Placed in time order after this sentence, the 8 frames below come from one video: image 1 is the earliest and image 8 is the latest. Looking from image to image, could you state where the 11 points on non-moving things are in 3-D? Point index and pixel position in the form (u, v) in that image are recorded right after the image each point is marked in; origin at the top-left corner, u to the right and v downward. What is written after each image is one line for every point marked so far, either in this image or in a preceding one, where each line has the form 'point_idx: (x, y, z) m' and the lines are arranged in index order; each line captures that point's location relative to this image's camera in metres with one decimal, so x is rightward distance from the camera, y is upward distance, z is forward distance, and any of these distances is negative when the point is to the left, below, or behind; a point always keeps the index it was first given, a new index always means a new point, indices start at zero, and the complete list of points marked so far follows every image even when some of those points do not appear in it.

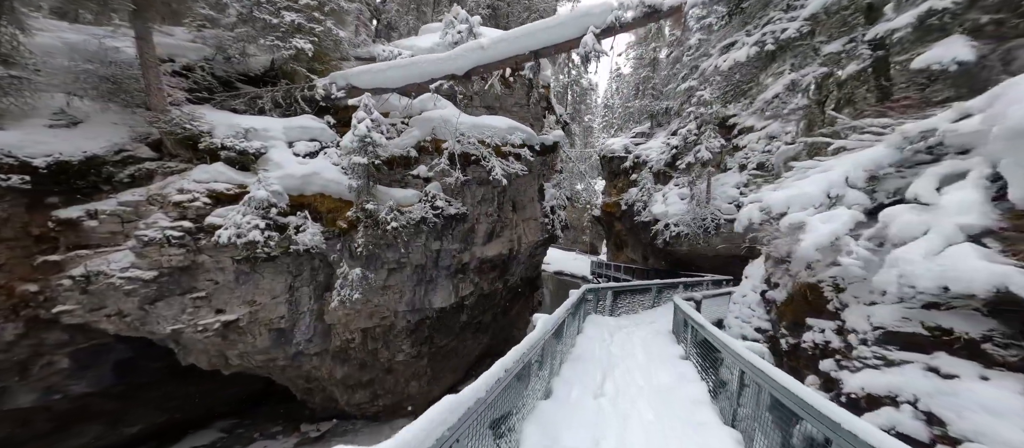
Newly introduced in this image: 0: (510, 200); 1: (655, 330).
0: (0.0, +0.9, +13.7) m
1: (+3.2, -2.4, +7.5) m
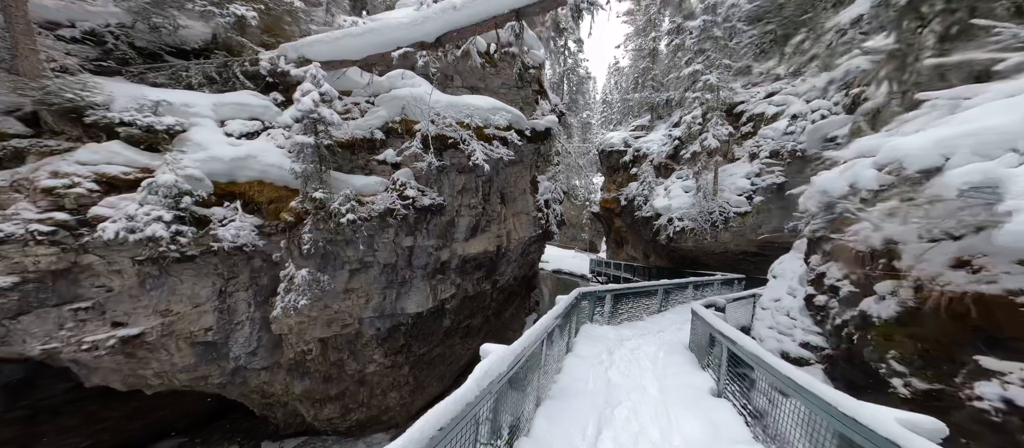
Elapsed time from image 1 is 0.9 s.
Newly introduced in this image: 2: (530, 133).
0: (-0.5, +1.2, +12.4) m
1: (+2.8, -2.2, +6.1) m
2: (+0.7, +3.6, +13.4) m
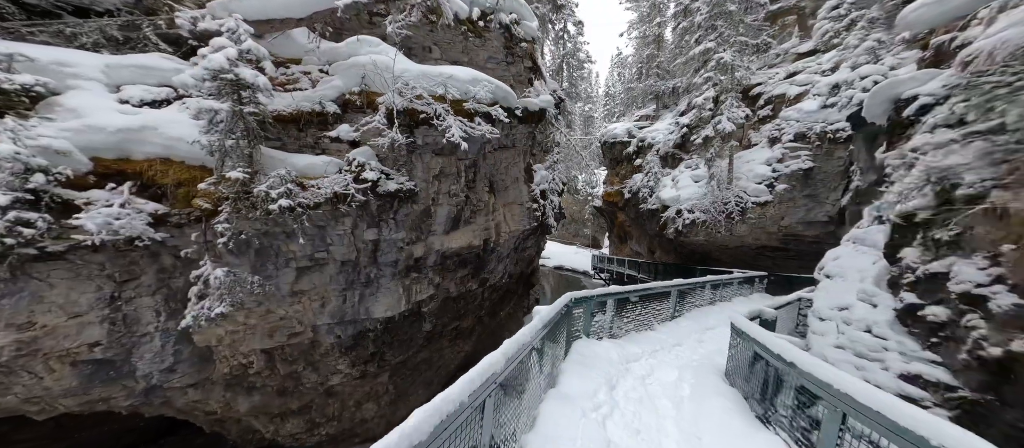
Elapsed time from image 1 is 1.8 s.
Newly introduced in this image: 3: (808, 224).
0: (-0.8, +1.4, +10.9) m
1: (+2.3, -2.0, +4.7) m
2: (+0.3, +3.9, +11.9) m
3: (+12.9, 0.0, +14.4) m
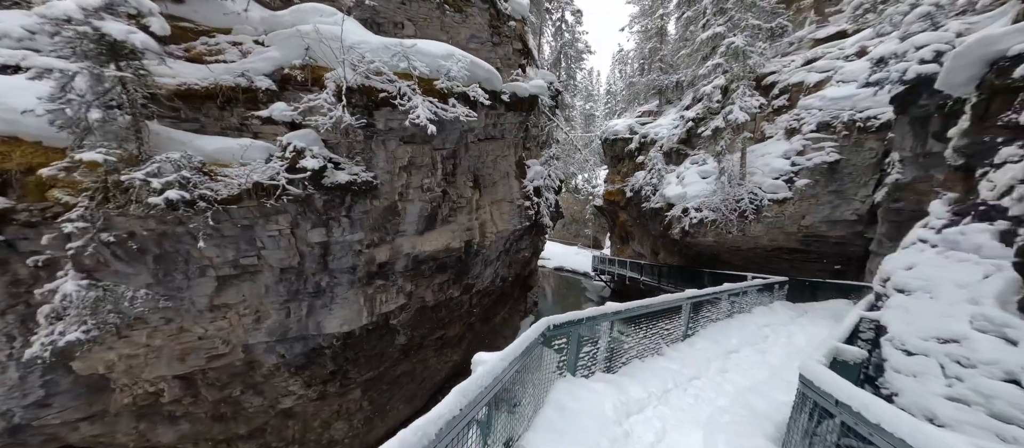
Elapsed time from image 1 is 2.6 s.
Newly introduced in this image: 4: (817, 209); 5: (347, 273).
0: (-1.3, +1.5, +9.6) m
1: (+1.9, -2.0, +3.4) m
2: (-0.1, +3.9, +10.6) m
3: (+12.5, +0.1, +13.0) m
4: (+11.9, +0.6, +13.1) m
5: (-3.3, -1.0, +6.6) m
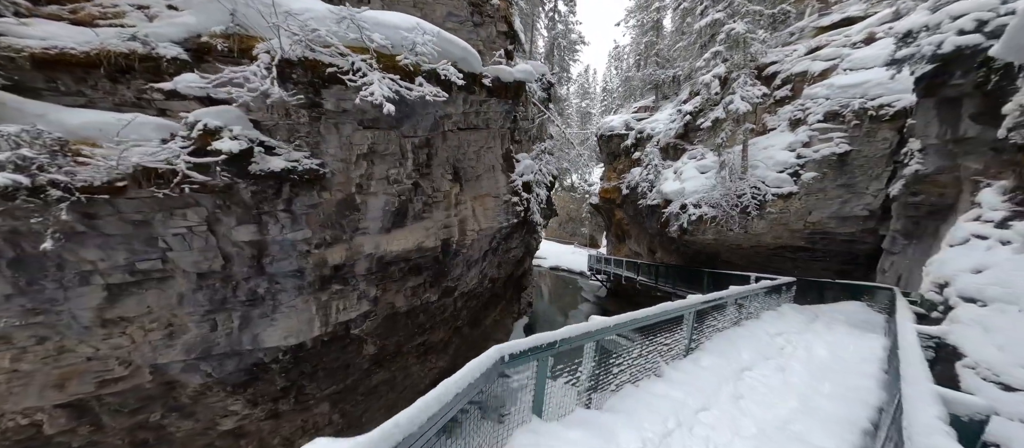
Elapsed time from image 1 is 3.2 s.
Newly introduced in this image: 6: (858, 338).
0: (-1.7, +1.5, +8.7) m
1: (+1.5, -1.9, +2.5) m
2: (-0.6, +4.0, +9.7) m
3: (+12.0, +0.2, +12.2) m
4: (+11.4, +0.7, +12.2) m
5: (-3.8, -0.9, +5.7) m
6: (+6.9, -2.3, +6.7) m
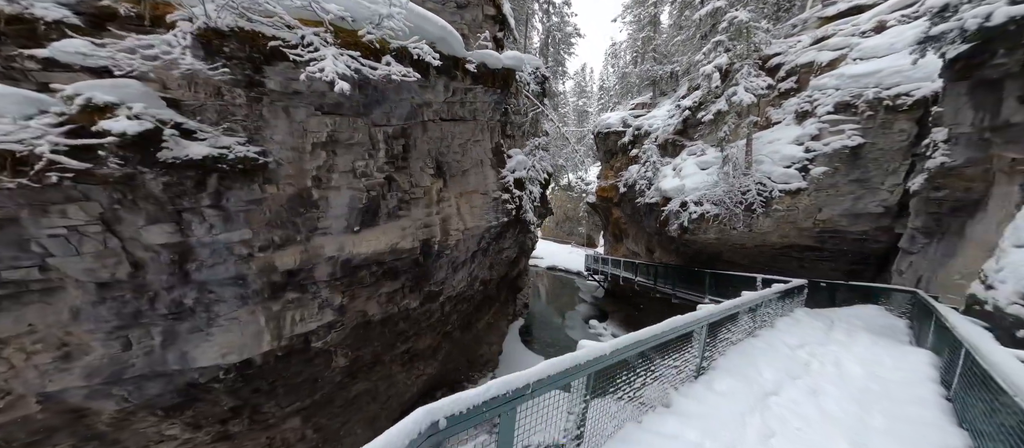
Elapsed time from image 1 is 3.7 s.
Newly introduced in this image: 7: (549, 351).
0: (-2.1, +1.6, +7.8) m
1: (+1.2, -1.9, +1.6) m
2: (-0.9, +4.0, +8.8) m
3: (+11.7, +0.3, +11.5) m
4: (+11.1, +0.8, +11.5) m
5: (-4.1, -0.9, +4.8) m
6: (+6.6, -2.2, +5.9) m
7: (+2.3, -7.4, +19.7) m
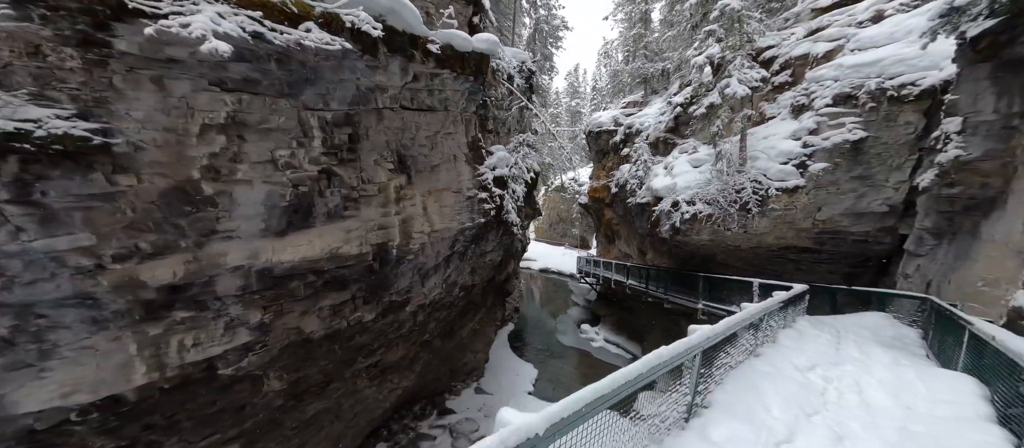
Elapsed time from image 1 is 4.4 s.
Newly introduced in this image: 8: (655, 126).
0: (-2.7, +1.5, +6.8) m
1: (+0.6, -1.9, +0.7) m
2: (-1.6, +4.0, +7.9) m
3: (+11.0, +0.3, +10.7) m
4: (+10.3, +0.8, +10.7) m
5: (-4.7, -0.9, +3.8) m
6: (+6.0, -2.2, +5.0) m
7: (+1.5, -7.5, +18.8) m
8: (+8.0, +5.6, +18.6) m
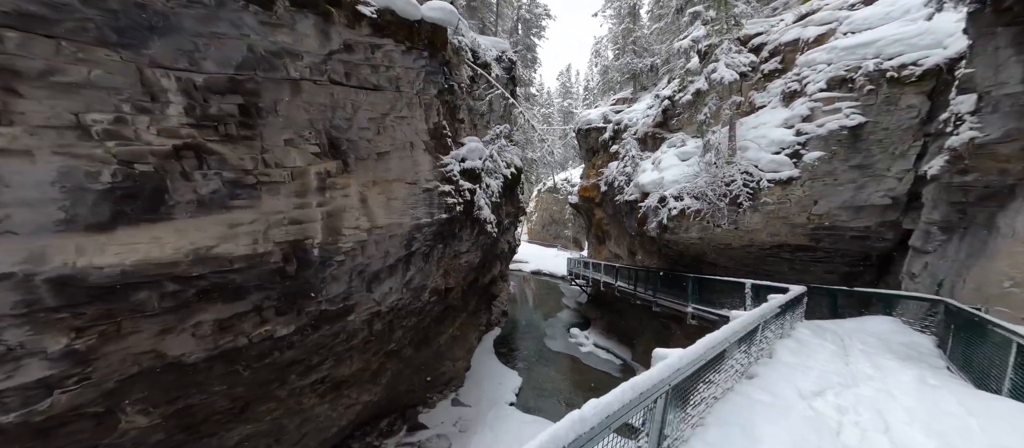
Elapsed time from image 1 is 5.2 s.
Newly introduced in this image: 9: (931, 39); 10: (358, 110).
0: (-3.7, +1.6, +5.7) m
1: (-0.2, -1.7, -0.5) m
2: (-2.6, +4.1, +6.7) m
3: (+9.9, +0.4, +9.7) m
4: (+9.3, +0.9, +9.7) m
5: (-5.6, -0.8, +2.6) m
6: (+5.1, -2.1, +3.9) m
7: (+0.4, -7.5, +17.6) m
8: (+6.8, +5.7, +17.6) m
9: (+12.0, +5.3, +9.6) m
10: (-3.3, +2.4, +6.9) m
